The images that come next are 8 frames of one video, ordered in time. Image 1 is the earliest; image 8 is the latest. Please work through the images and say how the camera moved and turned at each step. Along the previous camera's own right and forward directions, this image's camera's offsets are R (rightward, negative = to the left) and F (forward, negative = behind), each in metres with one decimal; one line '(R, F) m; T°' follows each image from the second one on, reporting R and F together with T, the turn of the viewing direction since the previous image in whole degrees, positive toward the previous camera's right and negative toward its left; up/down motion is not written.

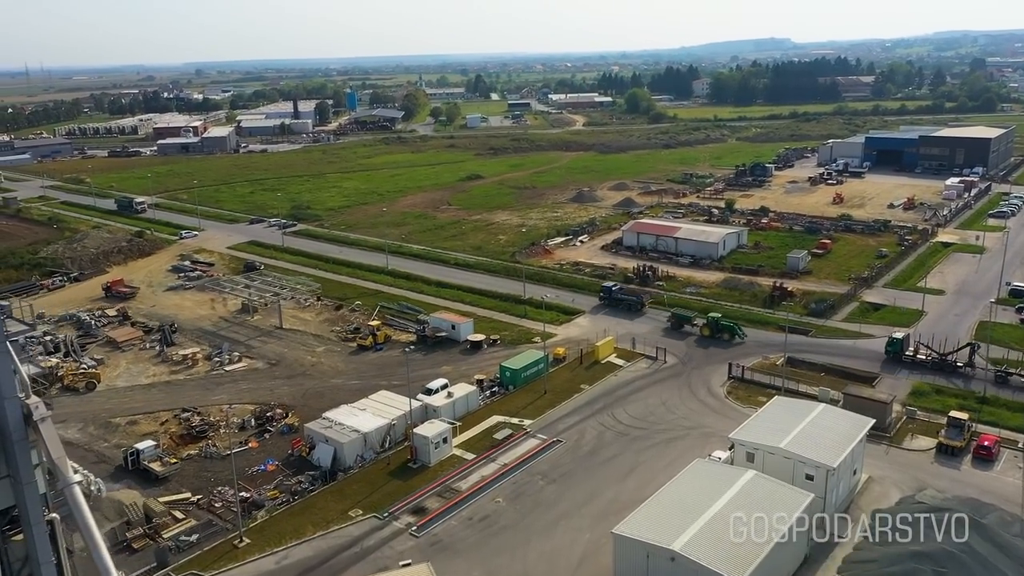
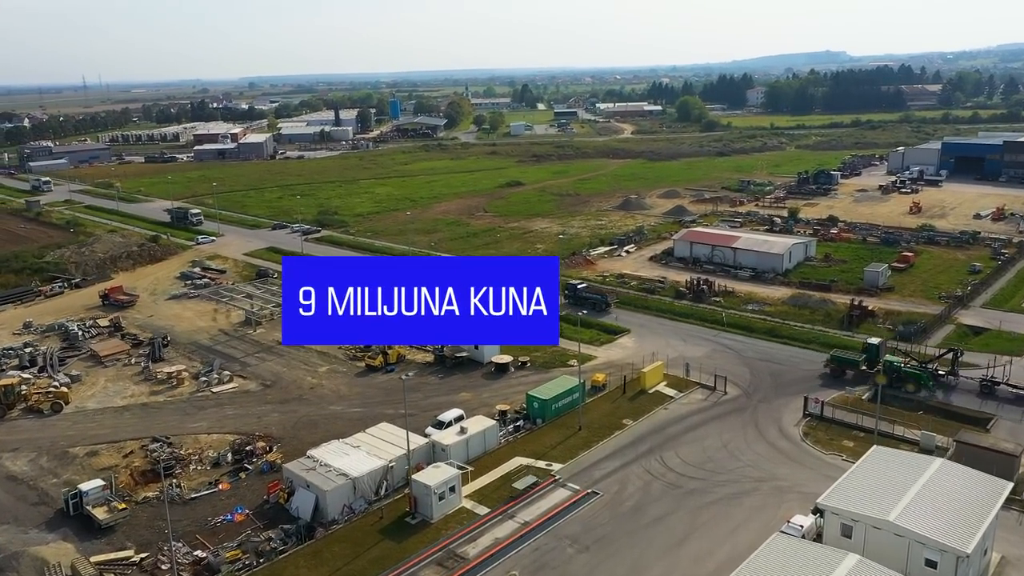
(+0.5, +4.9) m; -3°
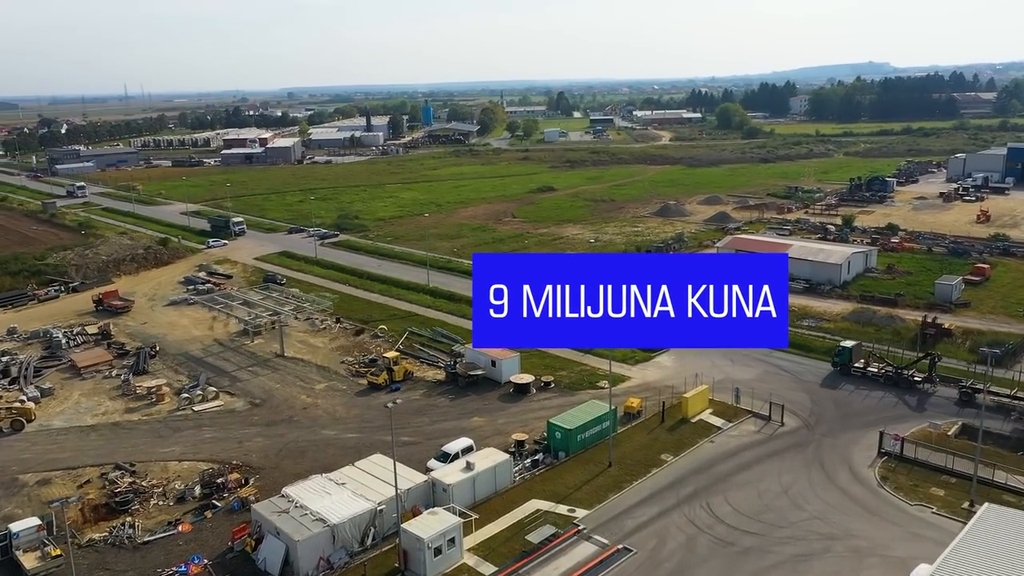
(+0.4, +3.7) m; -2°
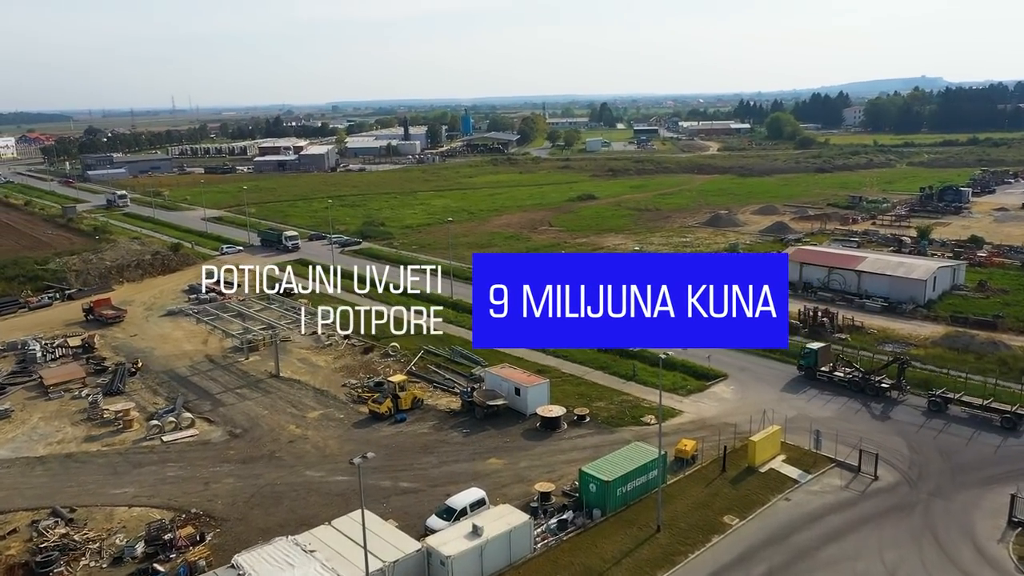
(+0.3, +4.3) m; -3°
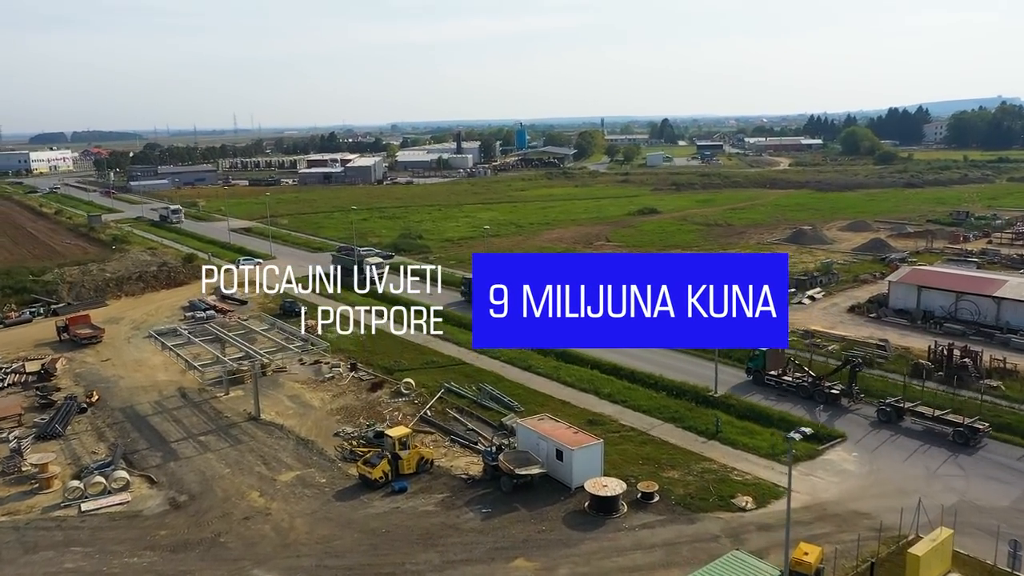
(+0.3, +6.0) m; -4°
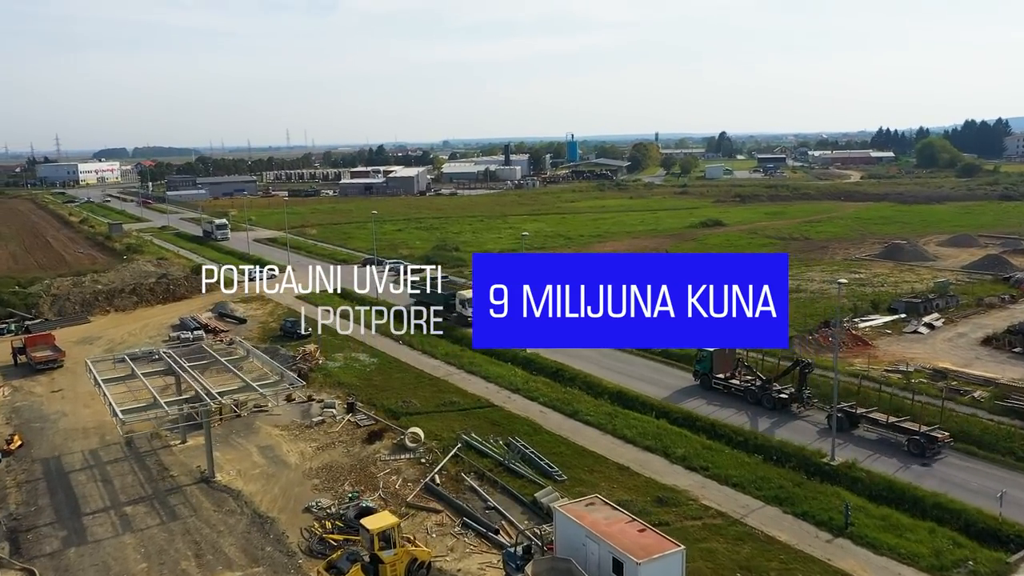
(+0.2, +5.5) m; -4°
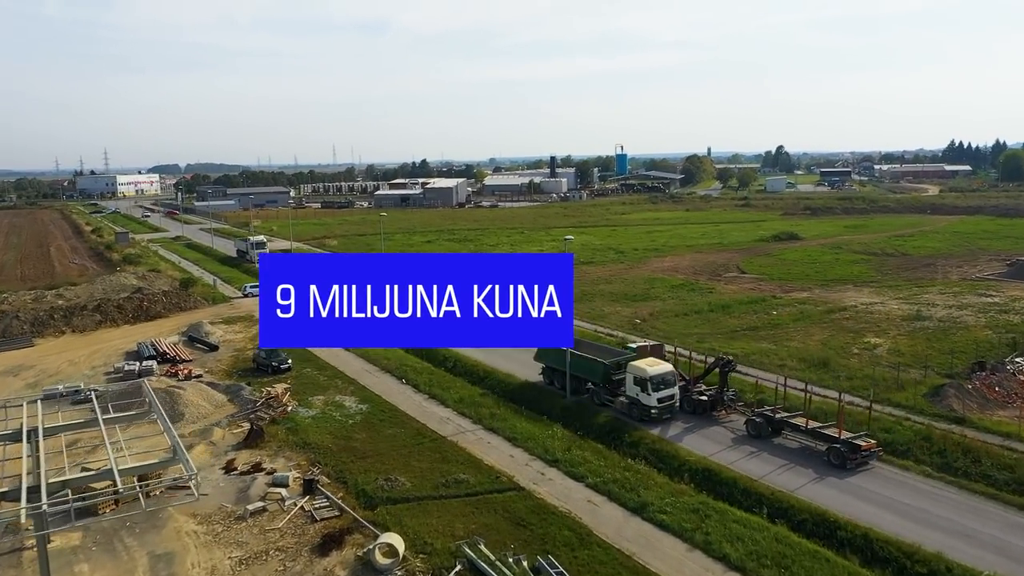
(+0.2, +6.3) m; -3°
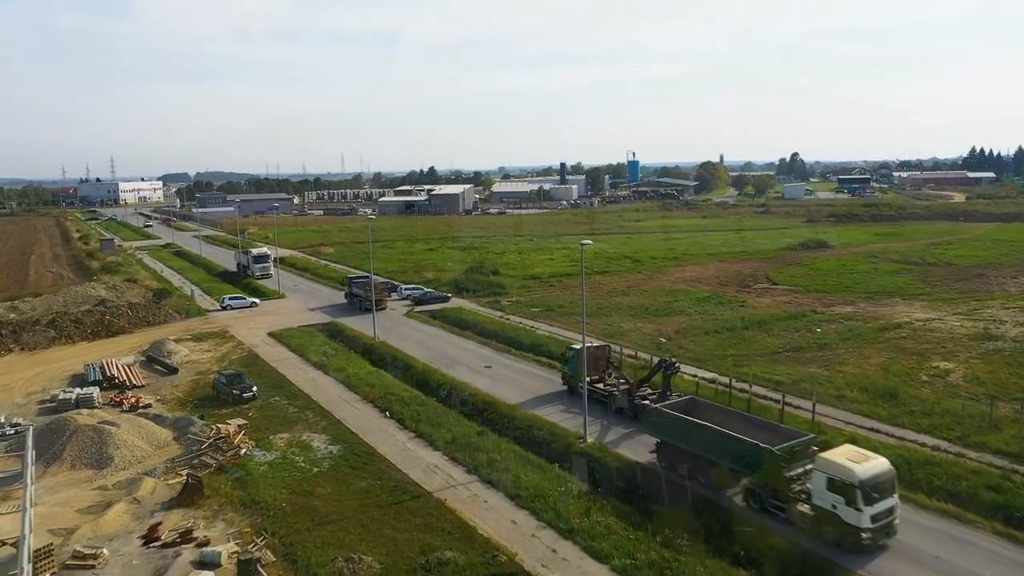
(+0.1, +3.2) m; -1°
